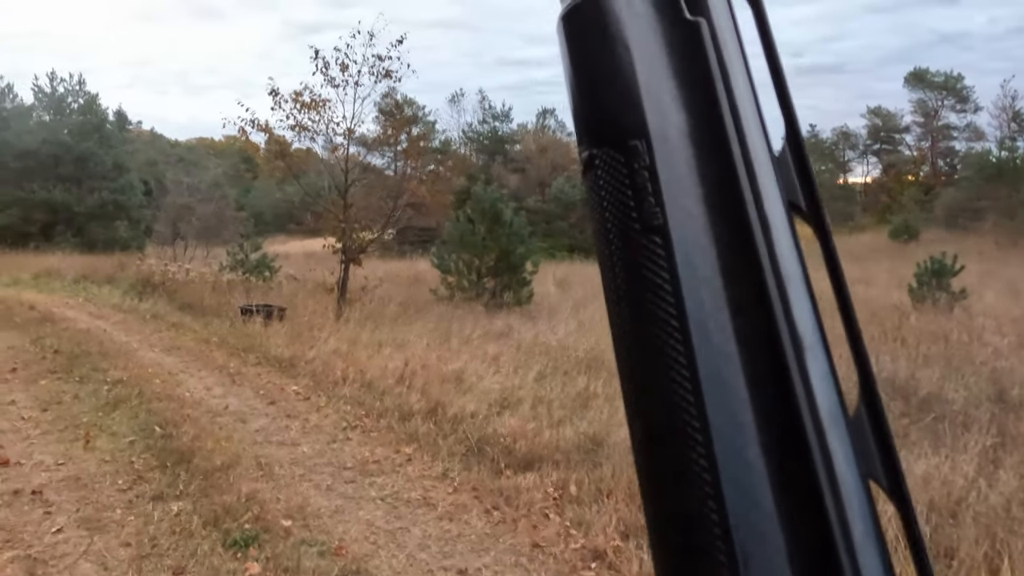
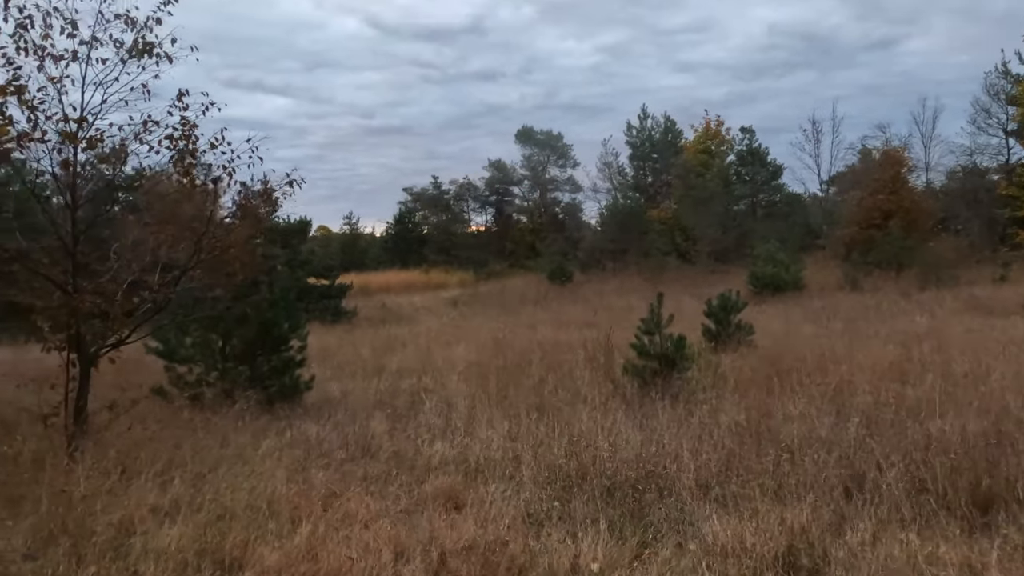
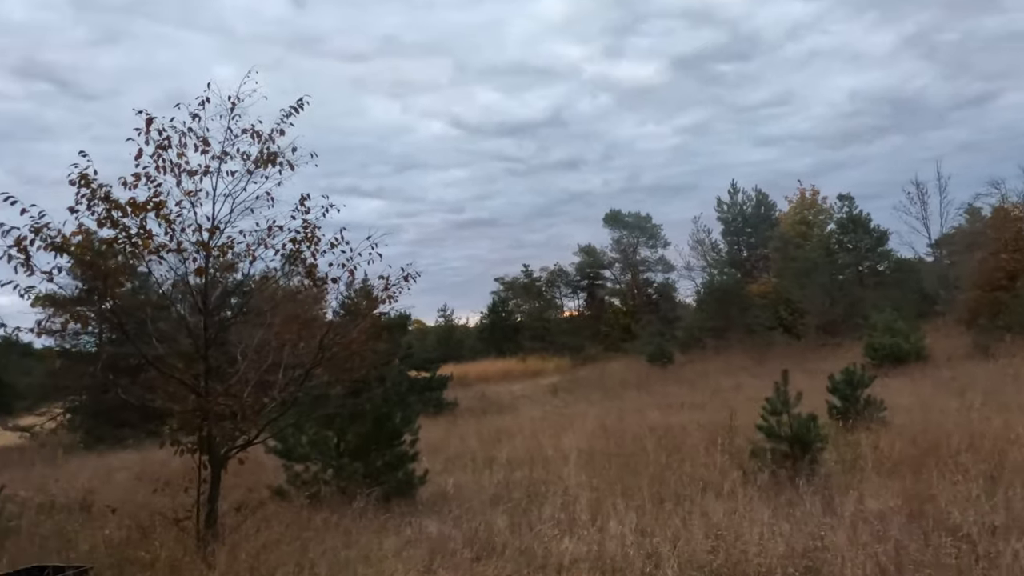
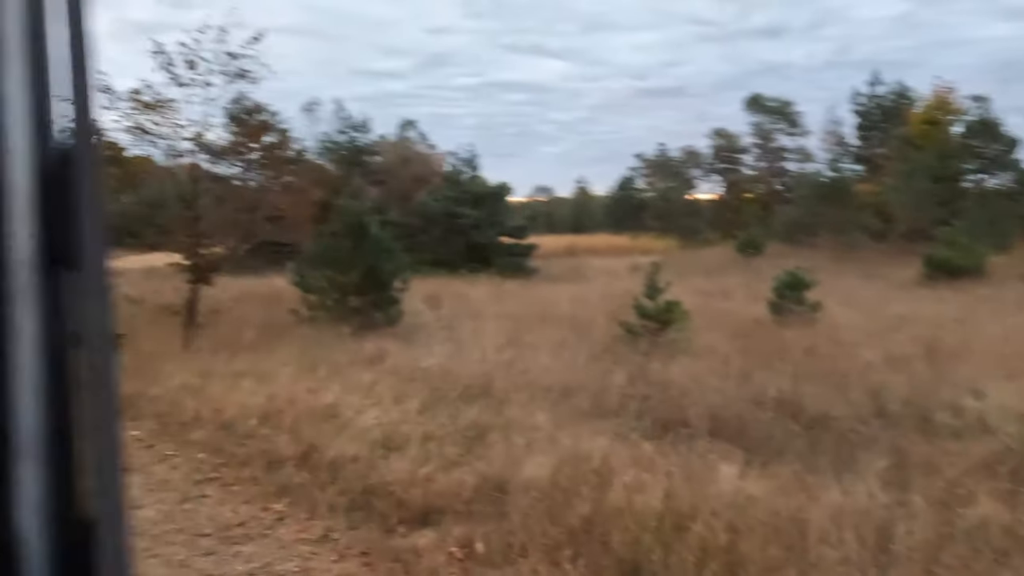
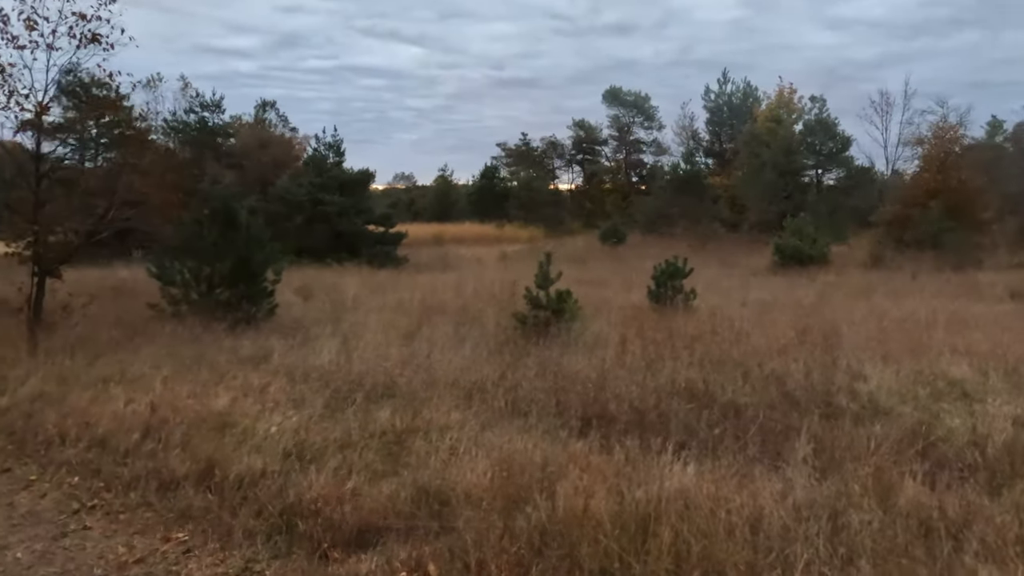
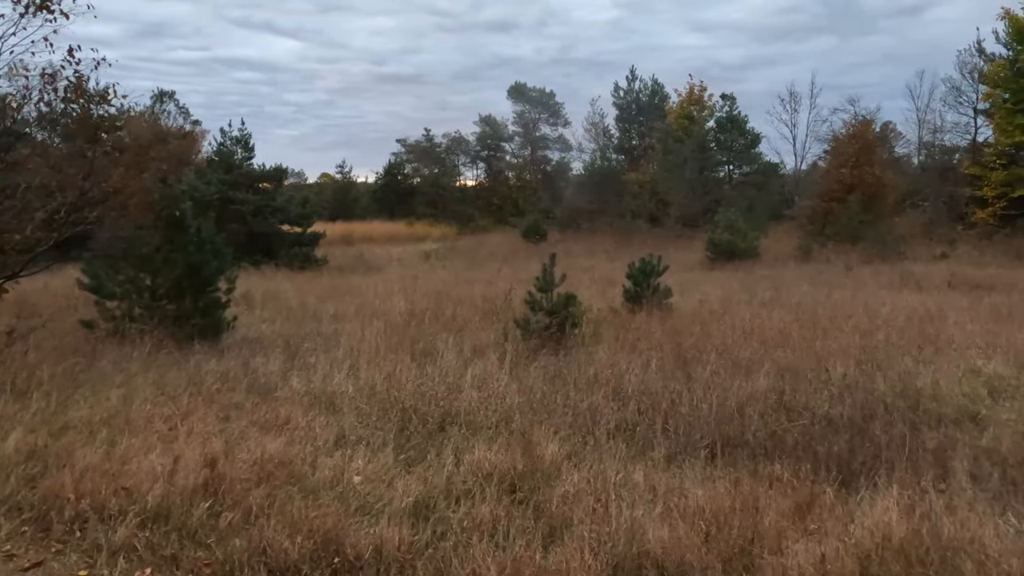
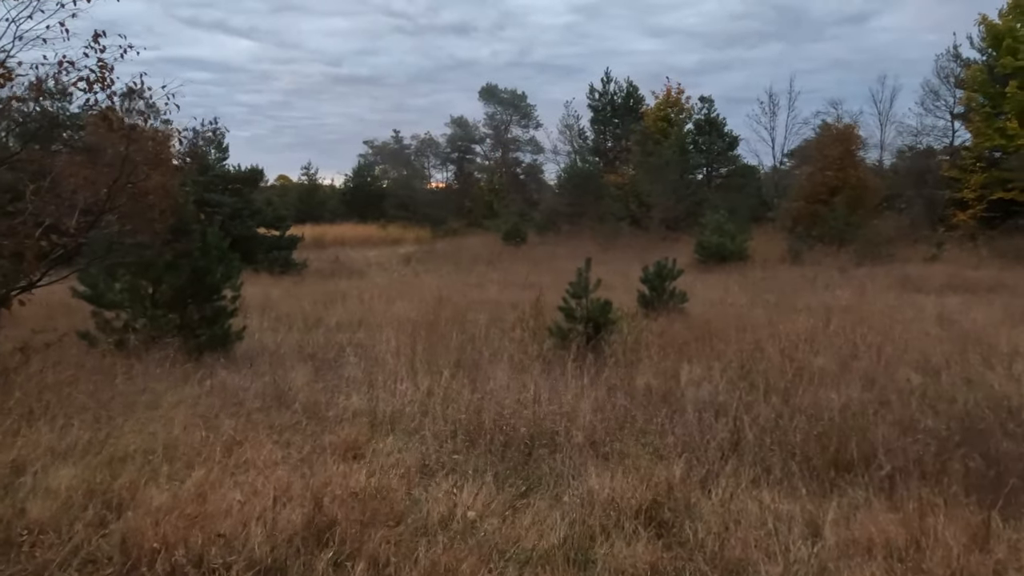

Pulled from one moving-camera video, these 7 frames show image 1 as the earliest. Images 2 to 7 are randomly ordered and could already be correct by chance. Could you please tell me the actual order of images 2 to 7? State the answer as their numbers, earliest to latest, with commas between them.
4, 5, 6, 7, 2, 3
